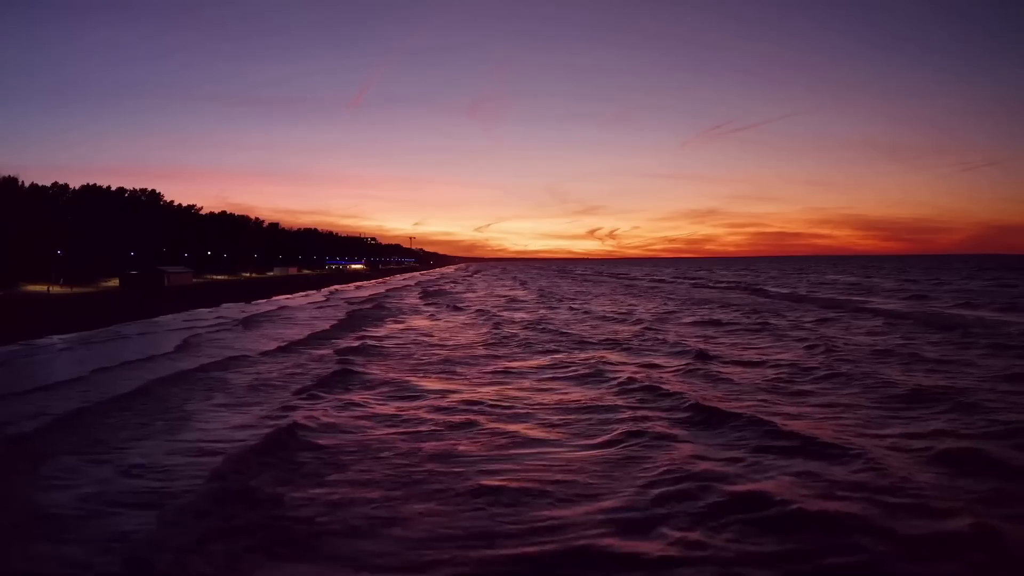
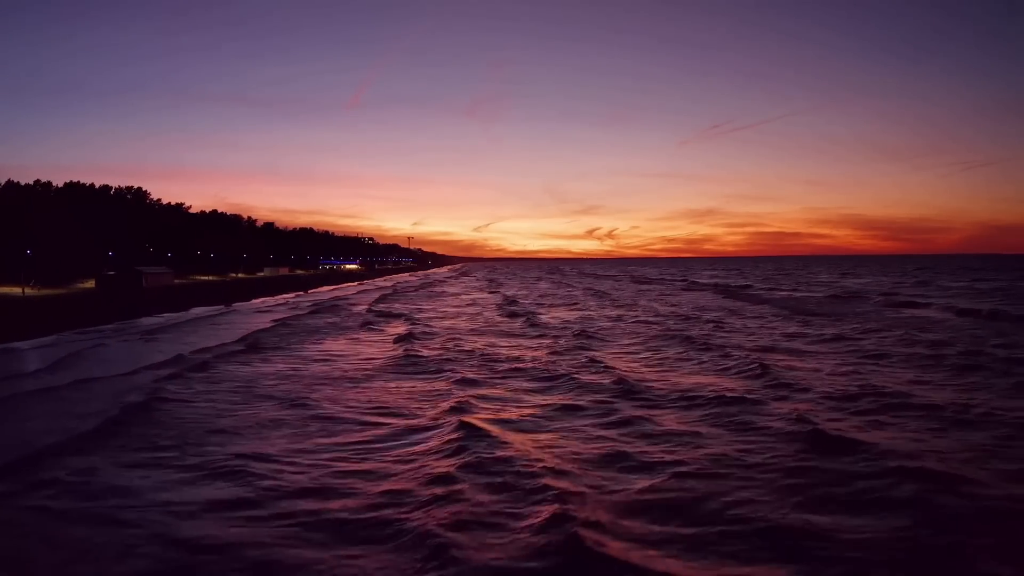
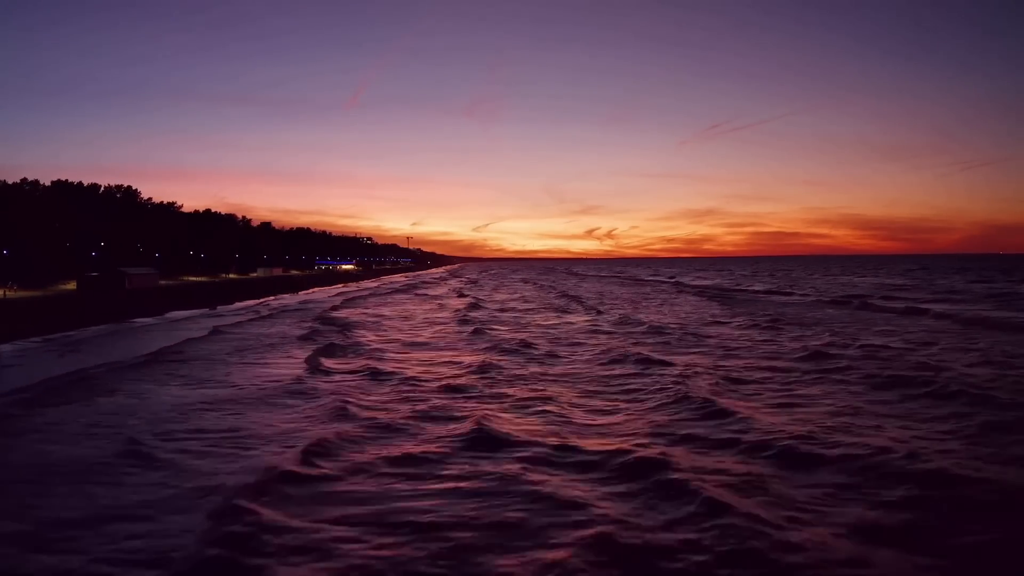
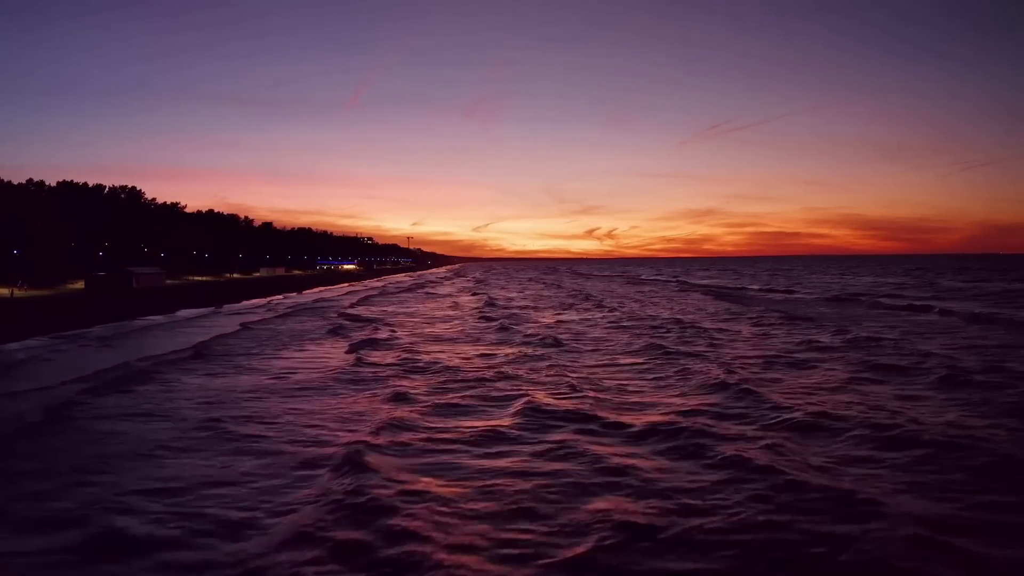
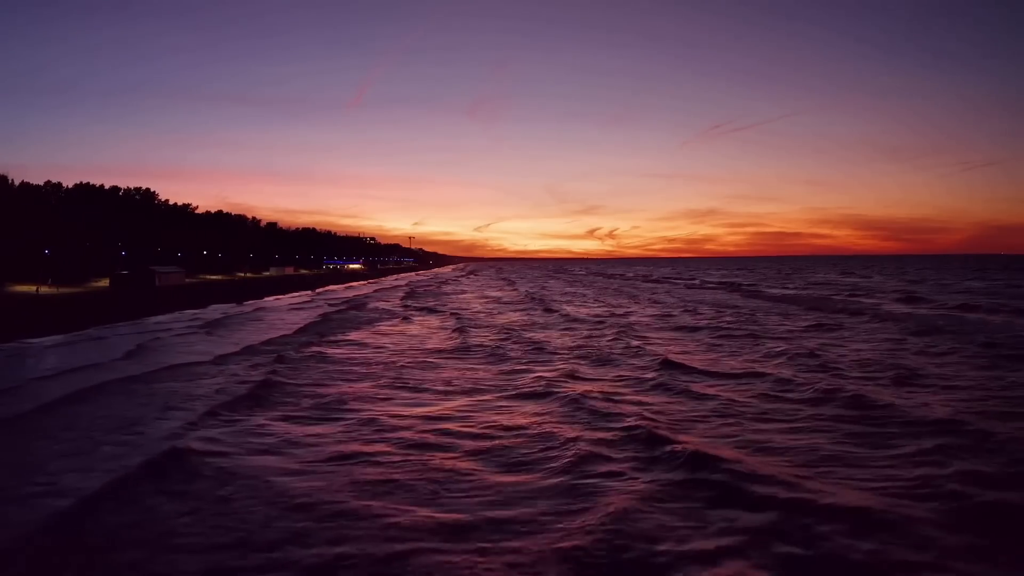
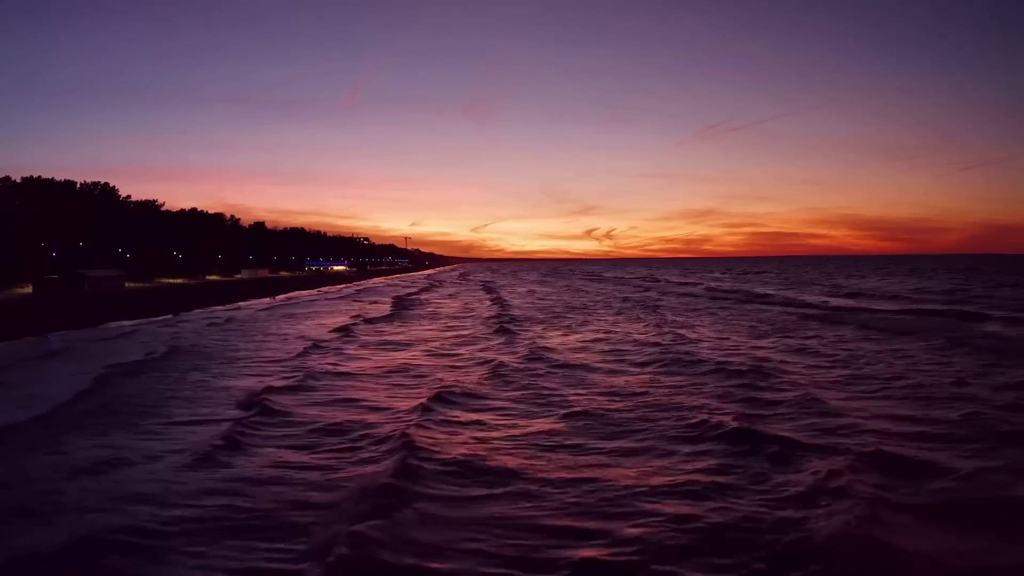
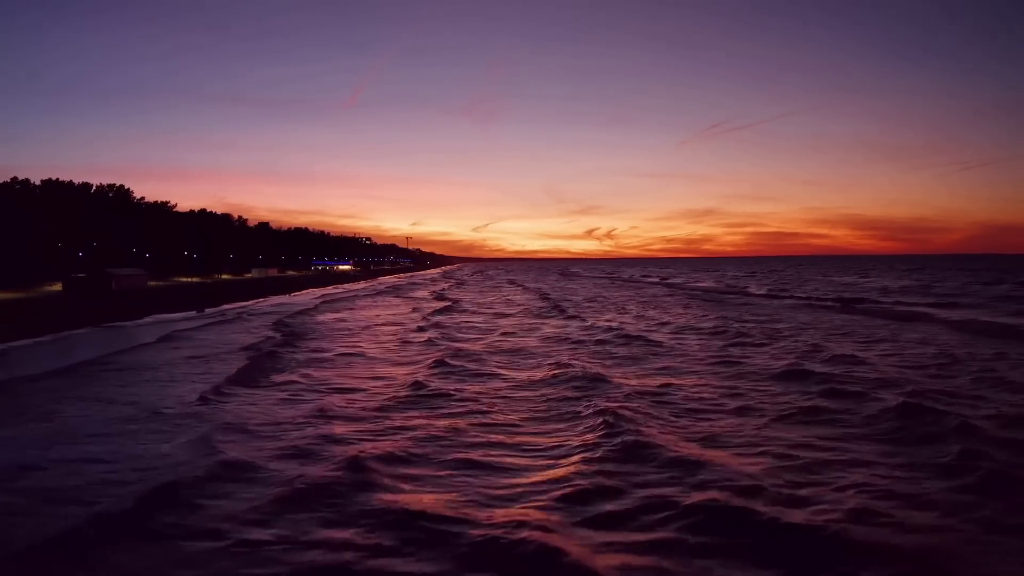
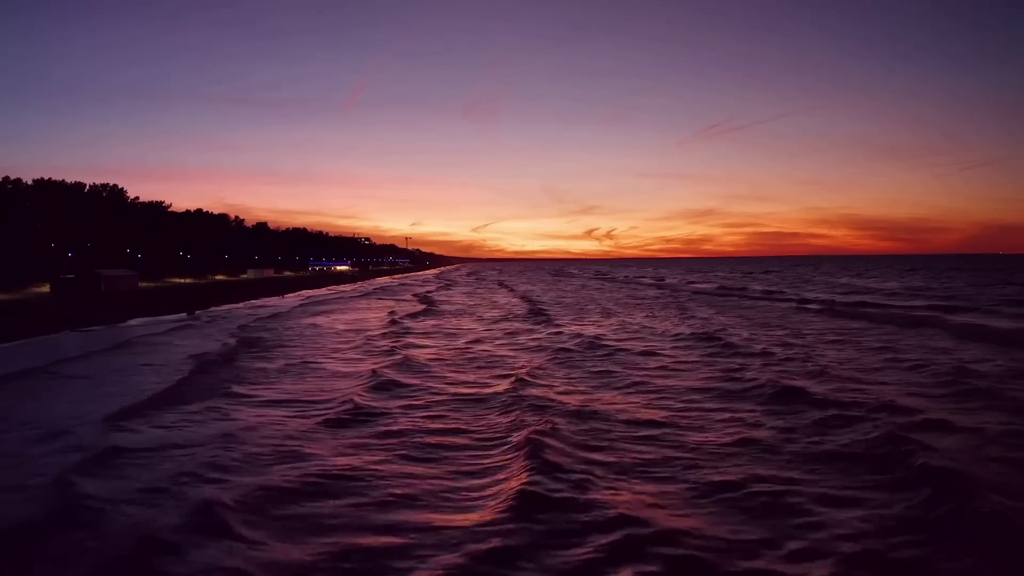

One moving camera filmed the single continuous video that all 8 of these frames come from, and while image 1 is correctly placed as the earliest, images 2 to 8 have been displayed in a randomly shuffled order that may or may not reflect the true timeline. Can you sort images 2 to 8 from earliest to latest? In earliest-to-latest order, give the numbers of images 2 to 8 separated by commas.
5, 2, 4, 3, 7, 8, 6
